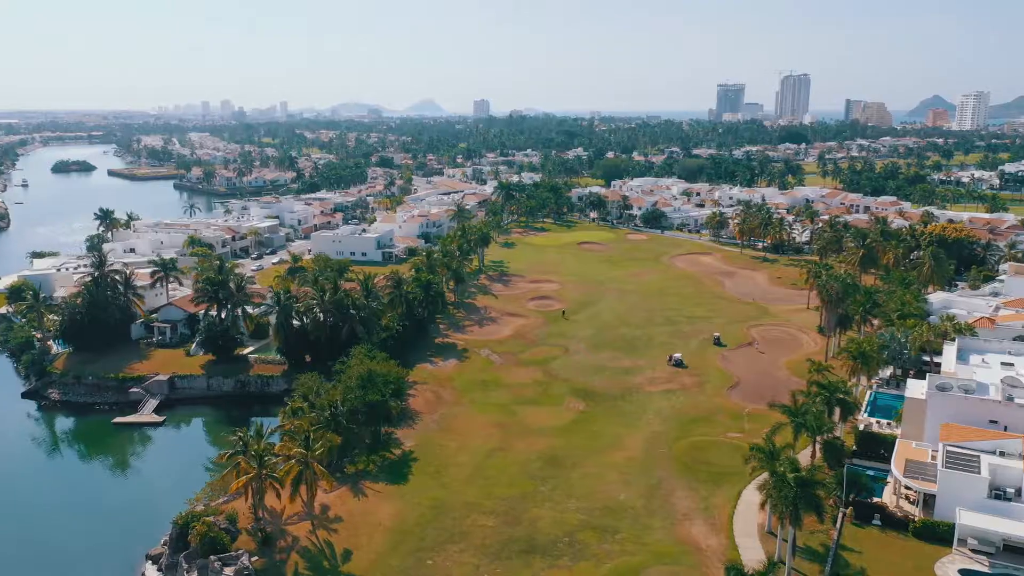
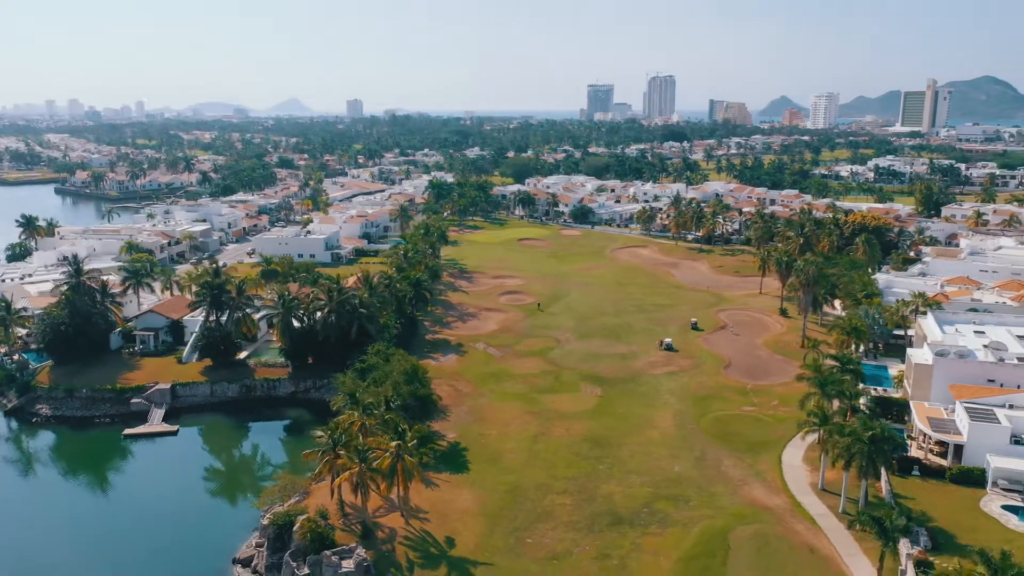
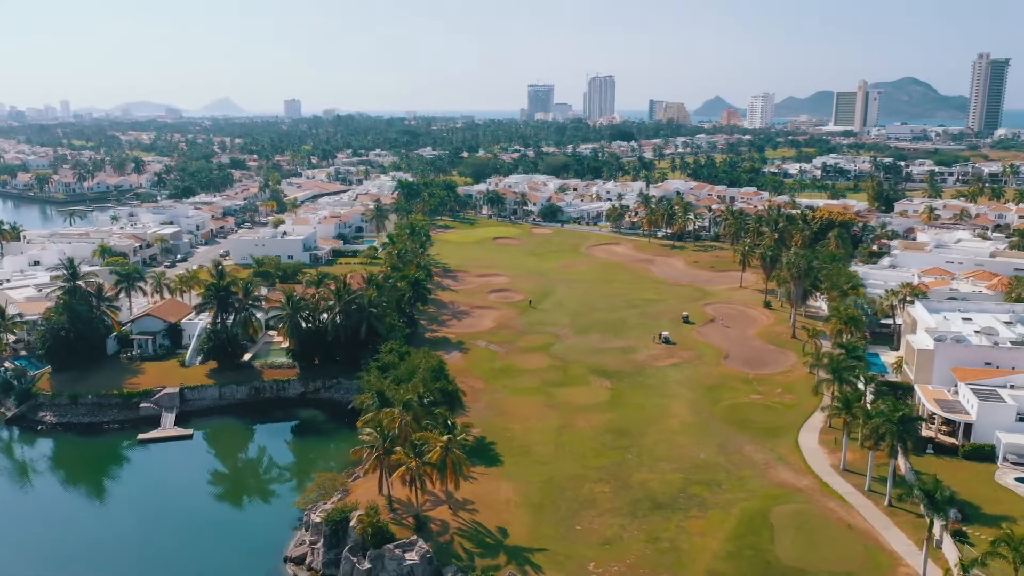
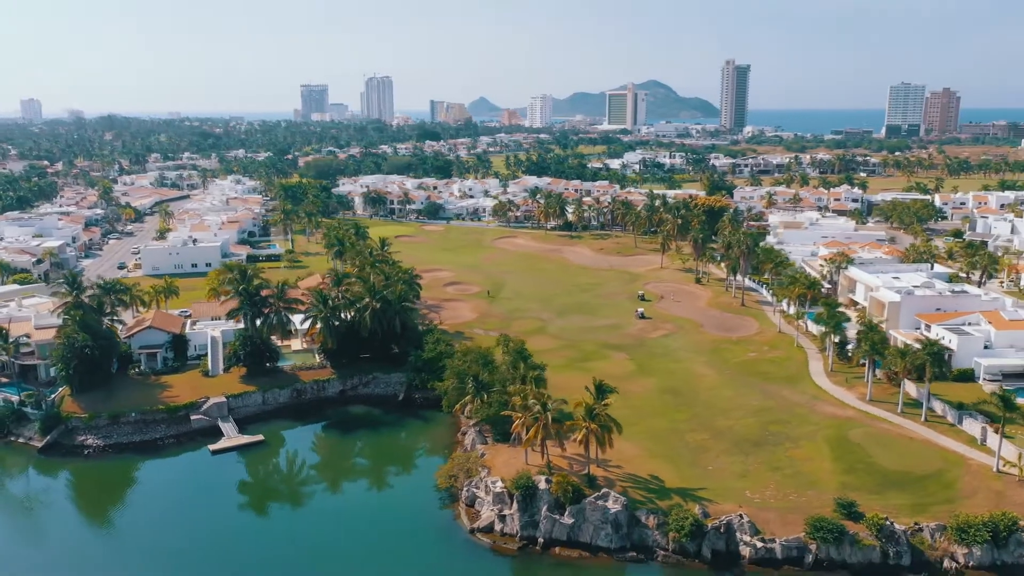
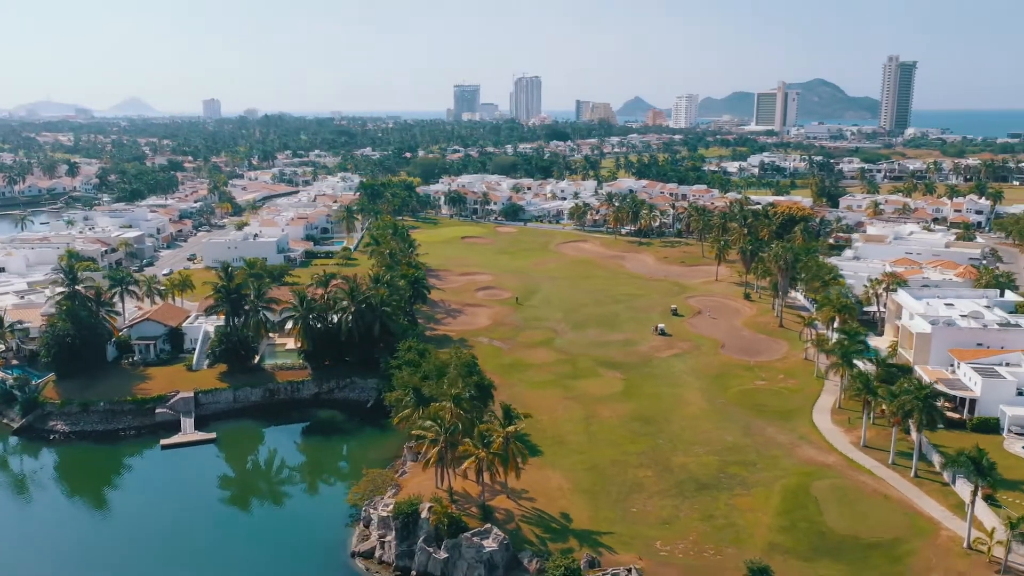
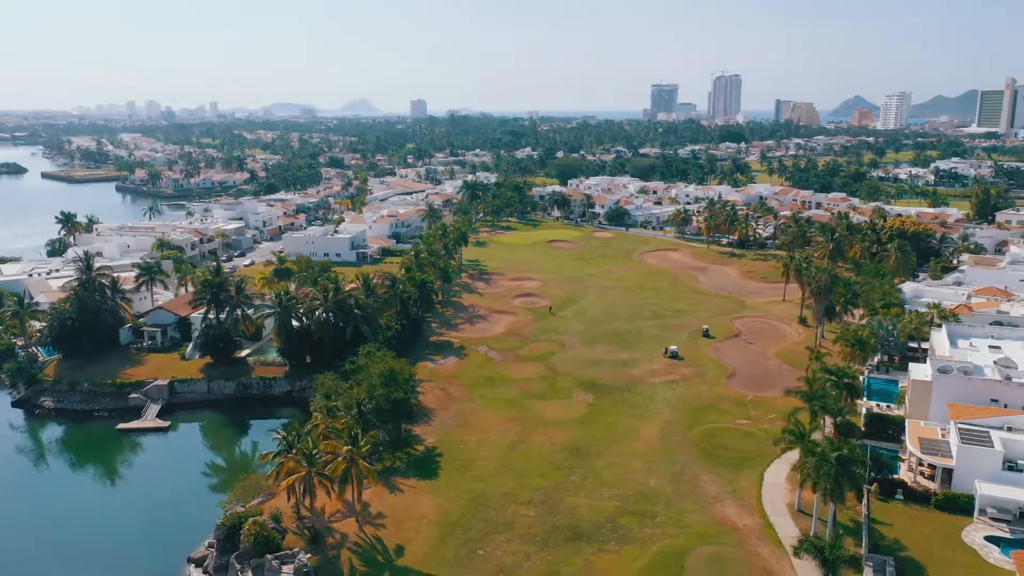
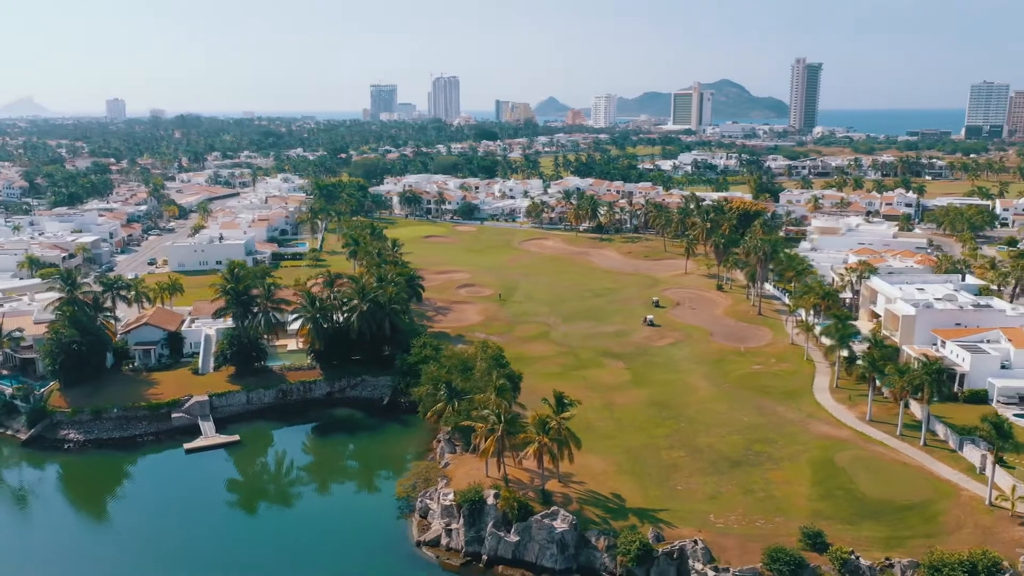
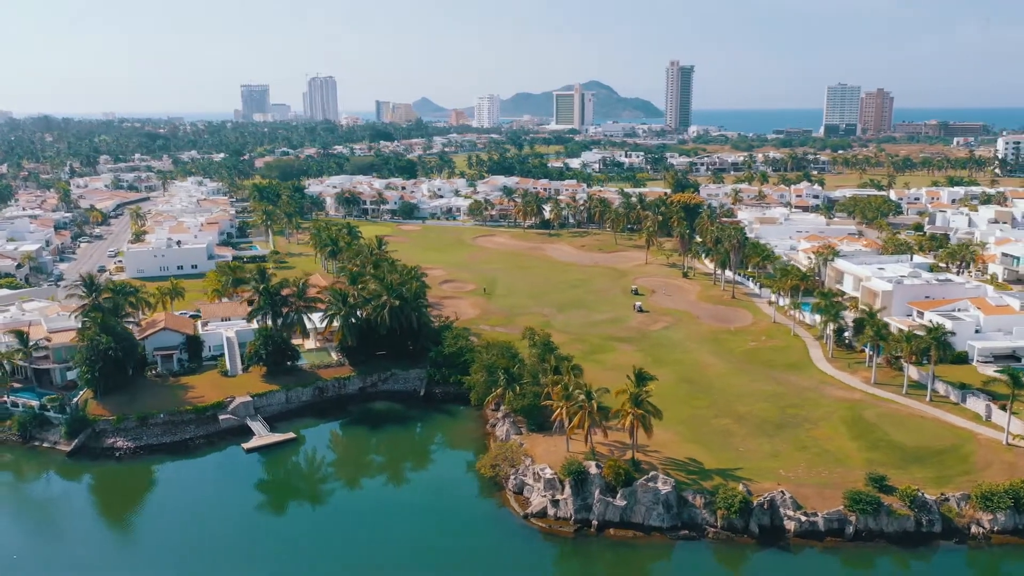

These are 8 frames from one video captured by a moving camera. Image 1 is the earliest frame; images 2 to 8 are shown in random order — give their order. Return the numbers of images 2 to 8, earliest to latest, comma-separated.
6, 2, 3, 5, 7, 4, 8
